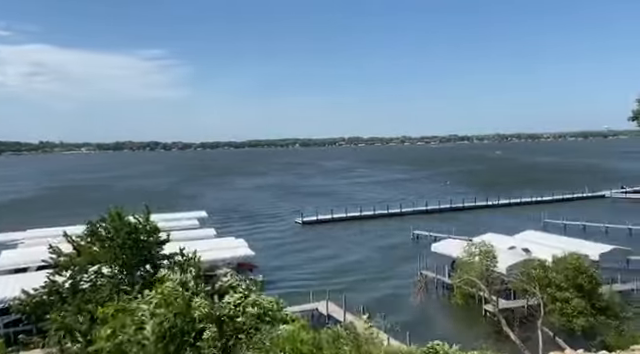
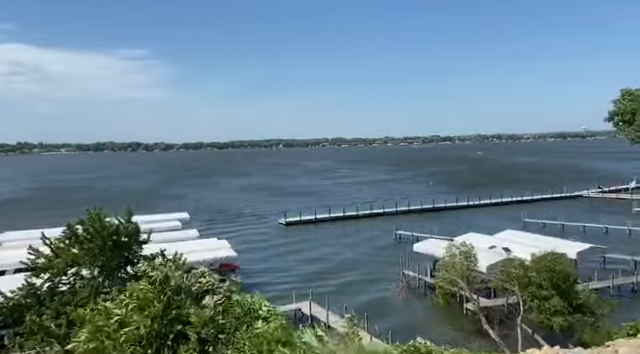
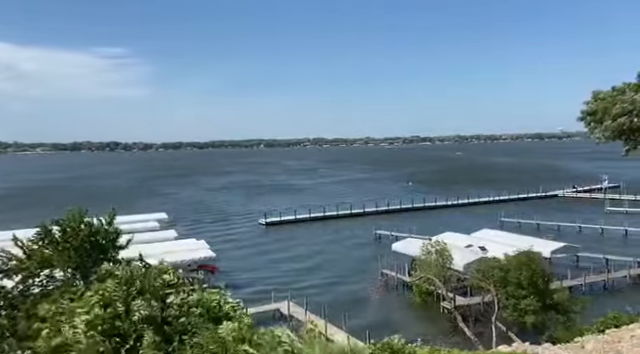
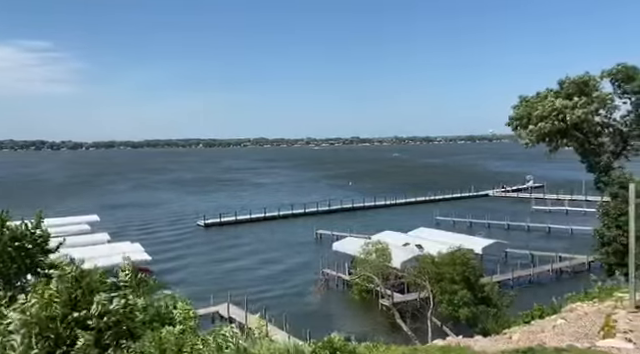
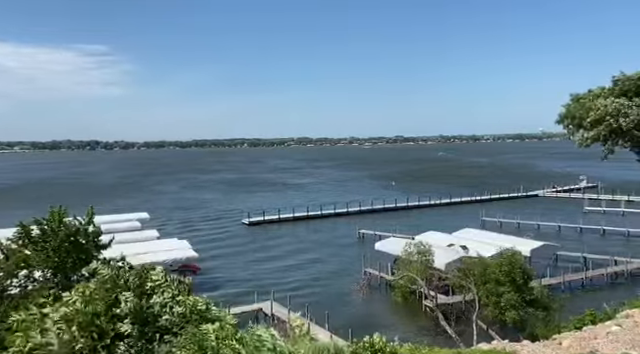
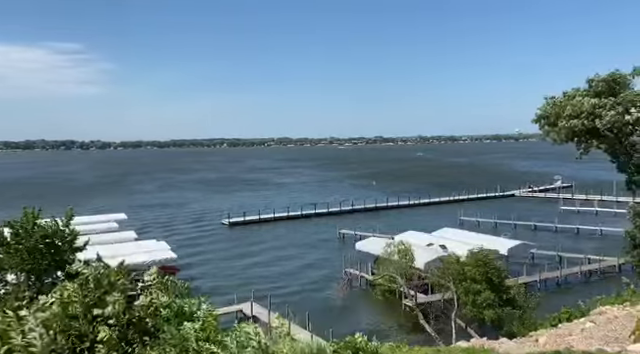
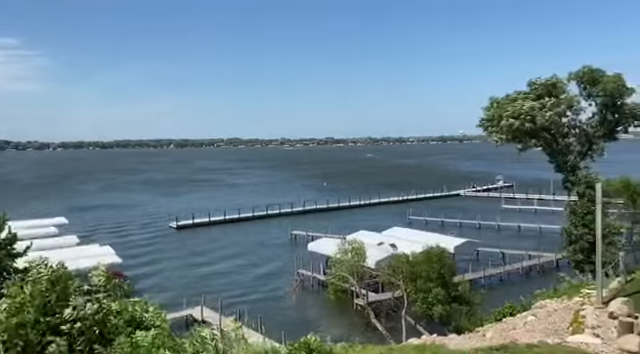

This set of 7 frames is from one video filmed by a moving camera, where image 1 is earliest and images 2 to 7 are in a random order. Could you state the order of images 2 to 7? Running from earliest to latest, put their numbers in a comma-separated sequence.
2, 3, 5, 6, 4, 7
